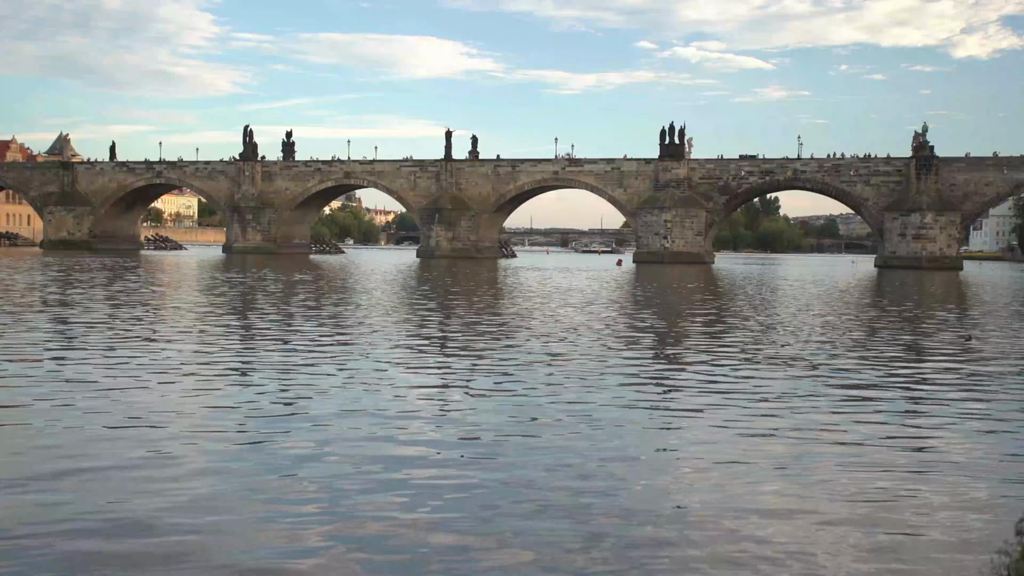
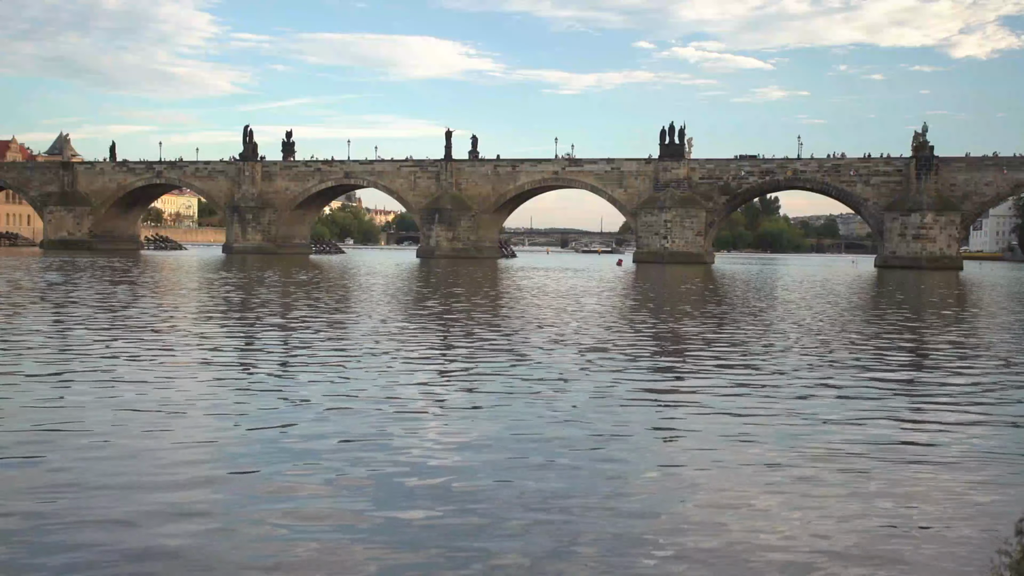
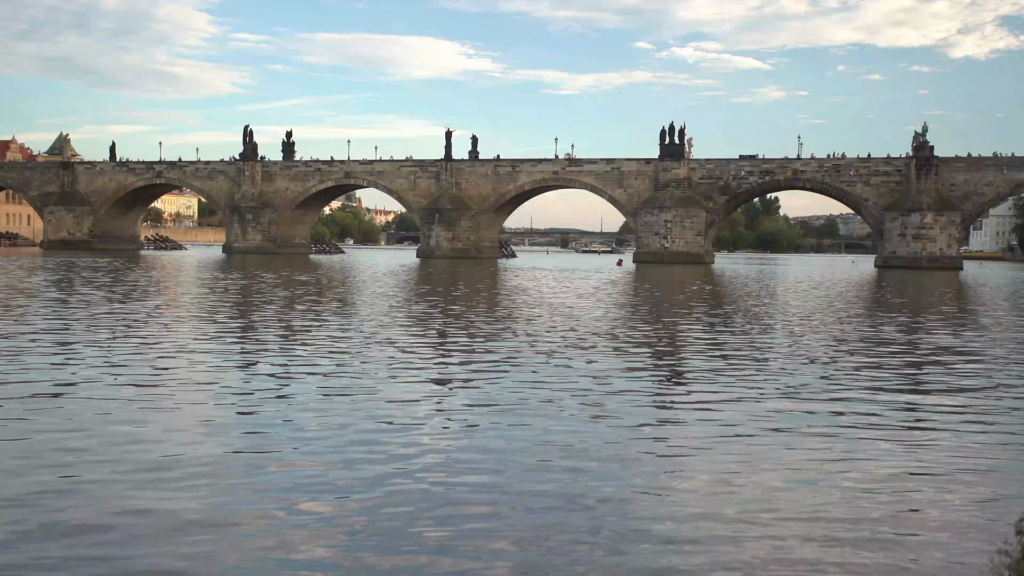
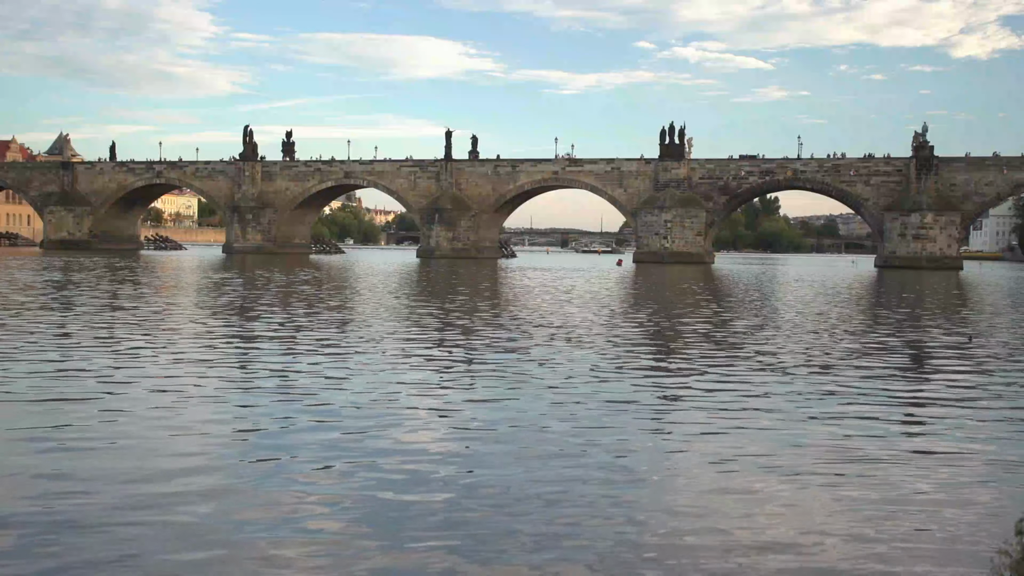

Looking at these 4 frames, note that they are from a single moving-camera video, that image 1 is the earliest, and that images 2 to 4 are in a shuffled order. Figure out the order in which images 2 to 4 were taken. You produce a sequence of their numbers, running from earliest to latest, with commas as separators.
4, 2, 3
